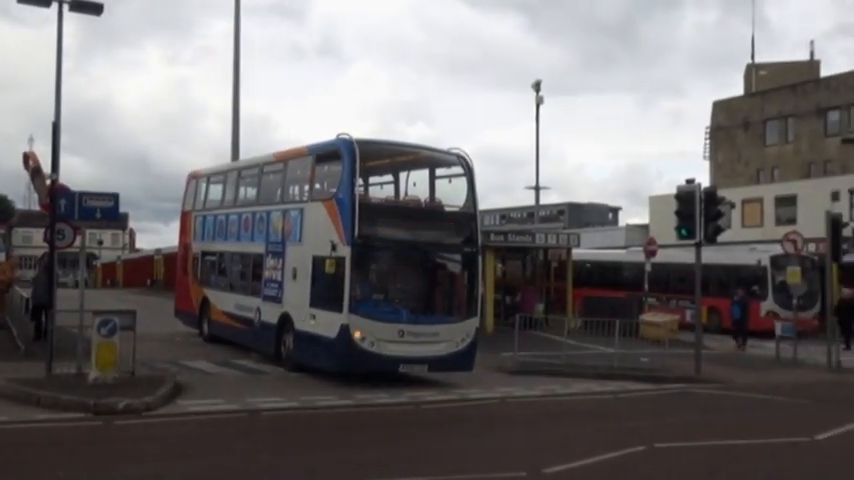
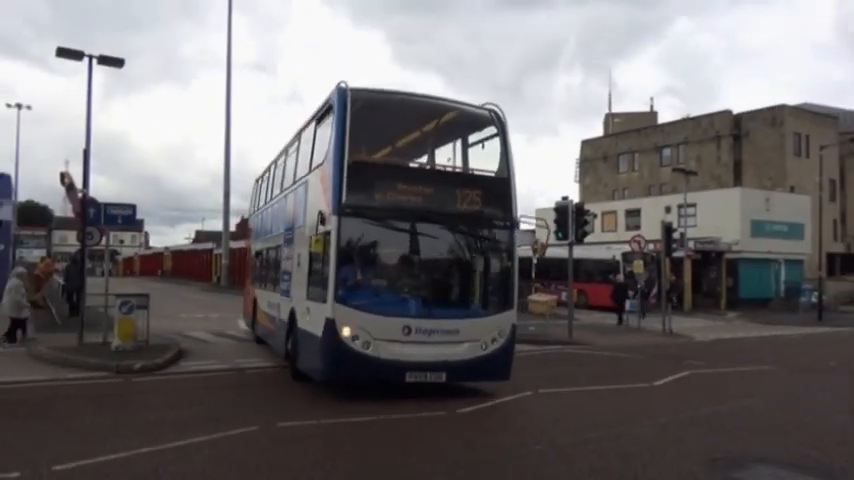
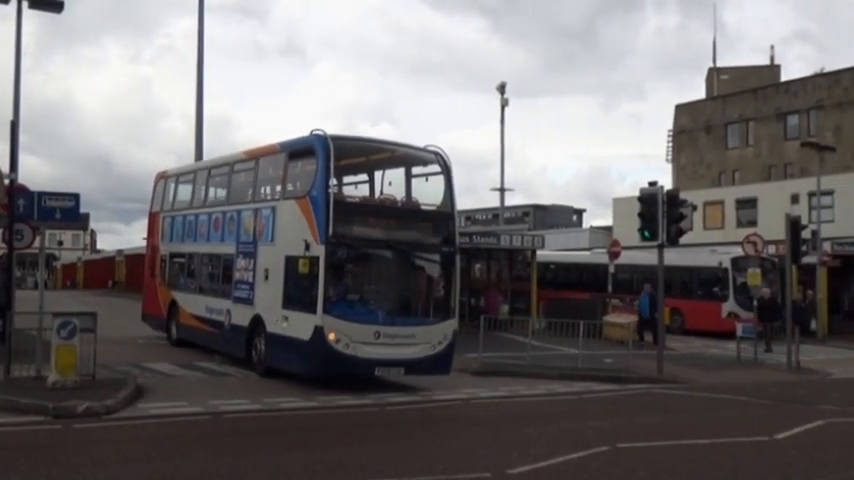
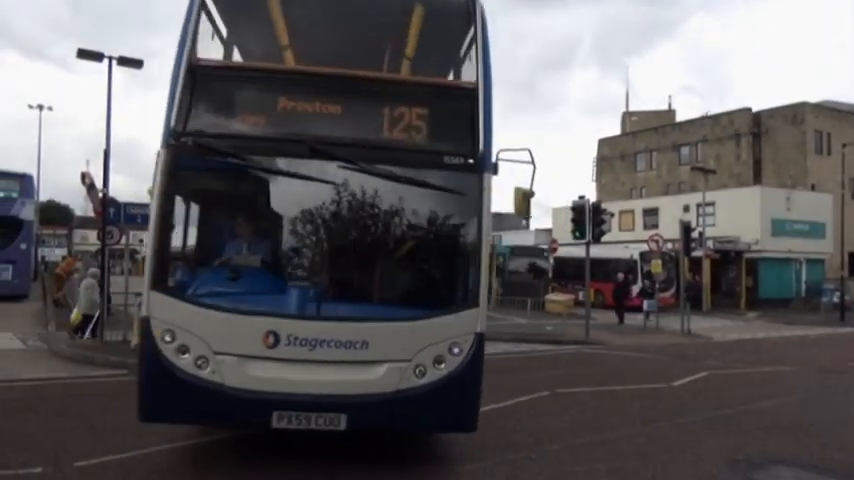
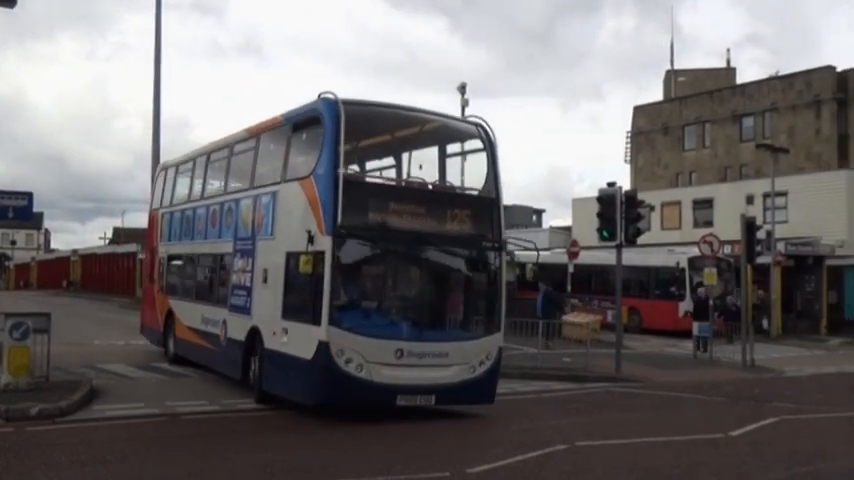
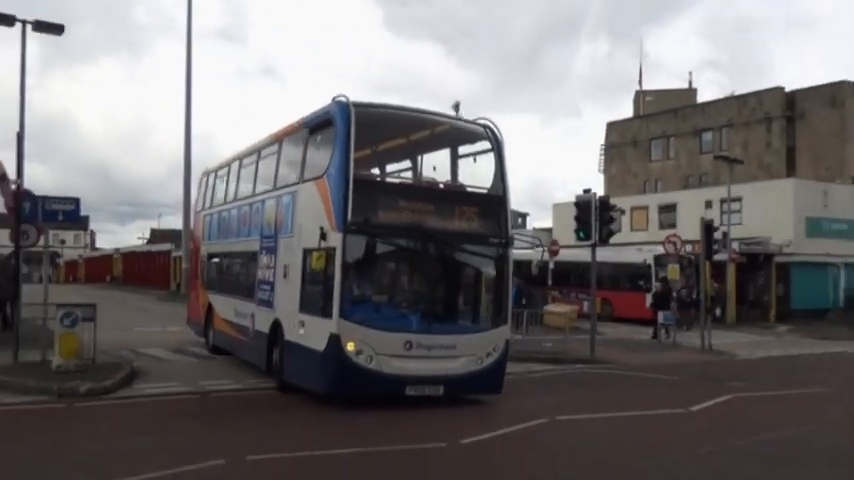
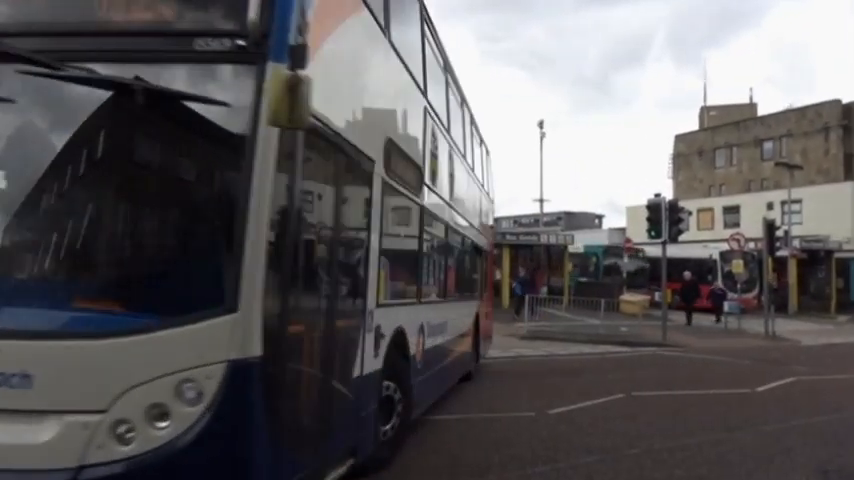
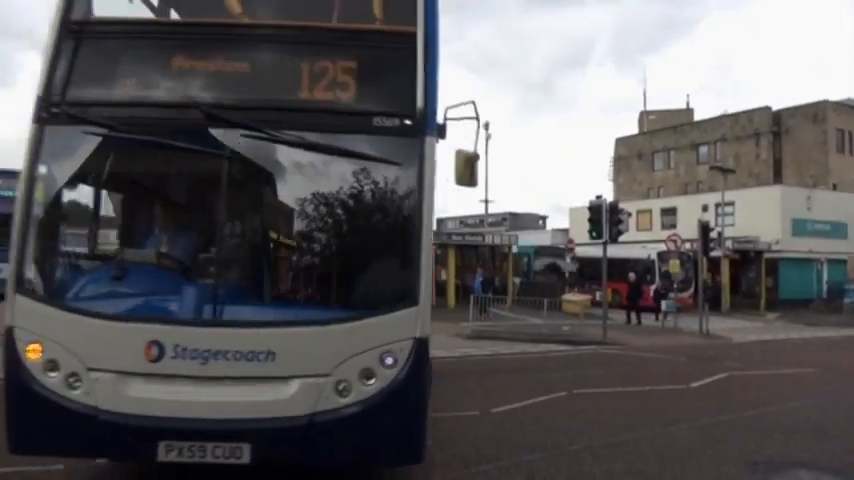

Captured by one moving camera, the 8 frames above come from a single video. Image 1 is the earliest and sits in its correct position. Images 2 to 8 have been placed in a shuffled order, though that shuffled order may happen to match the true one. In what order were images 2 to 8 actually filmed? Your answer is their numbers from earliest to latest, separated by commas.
3, 5, 6, 2, 4, 8, 7
